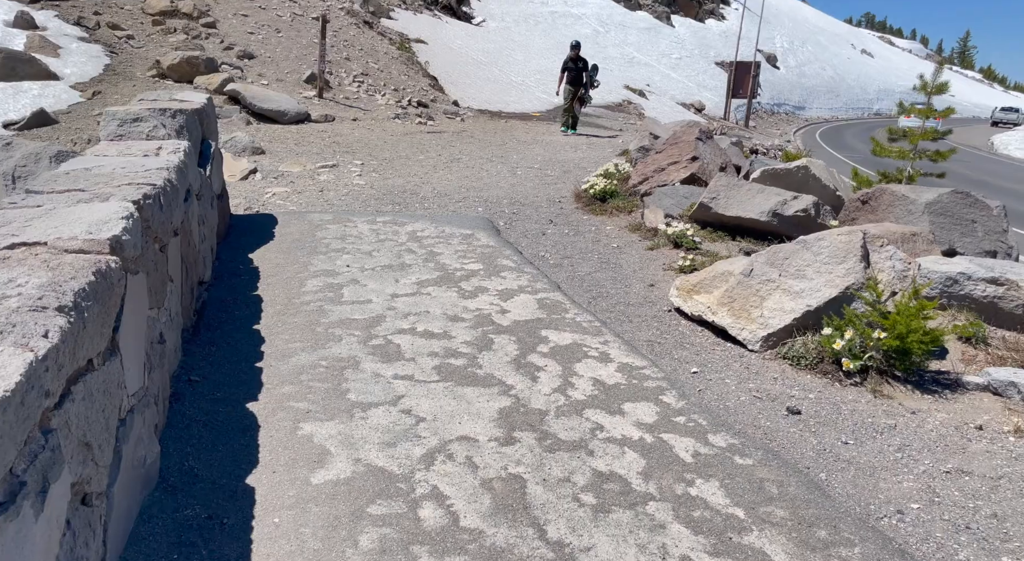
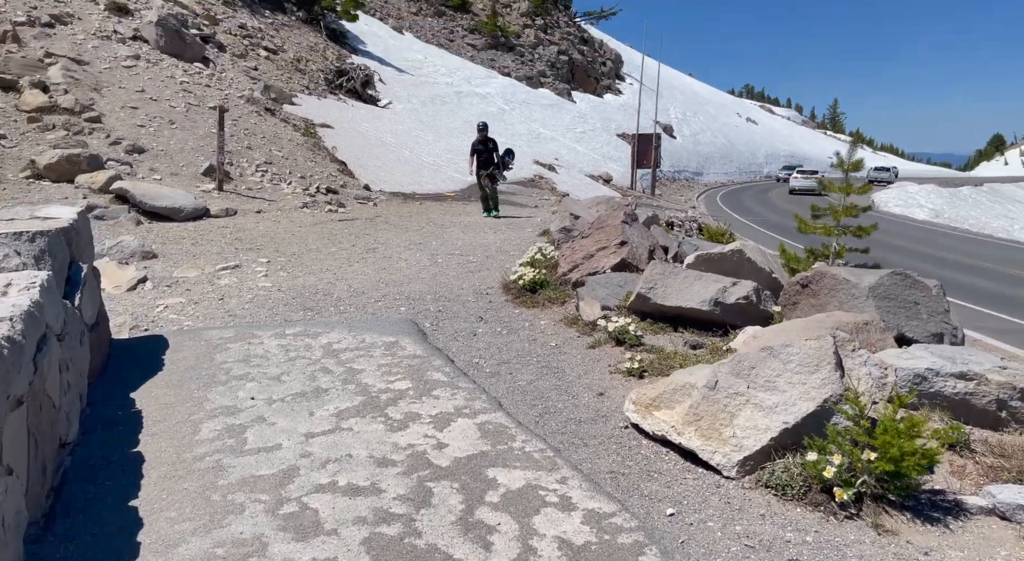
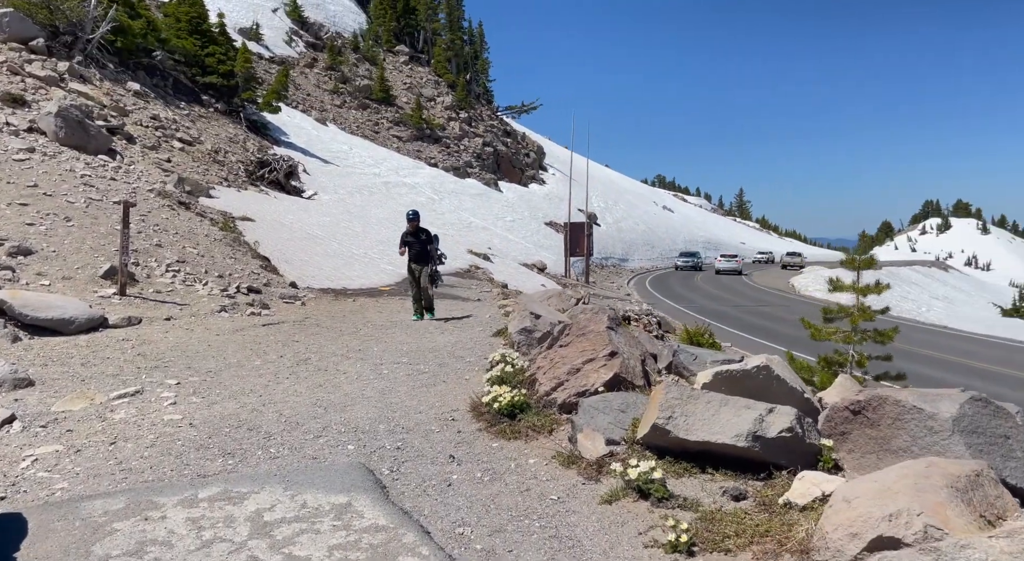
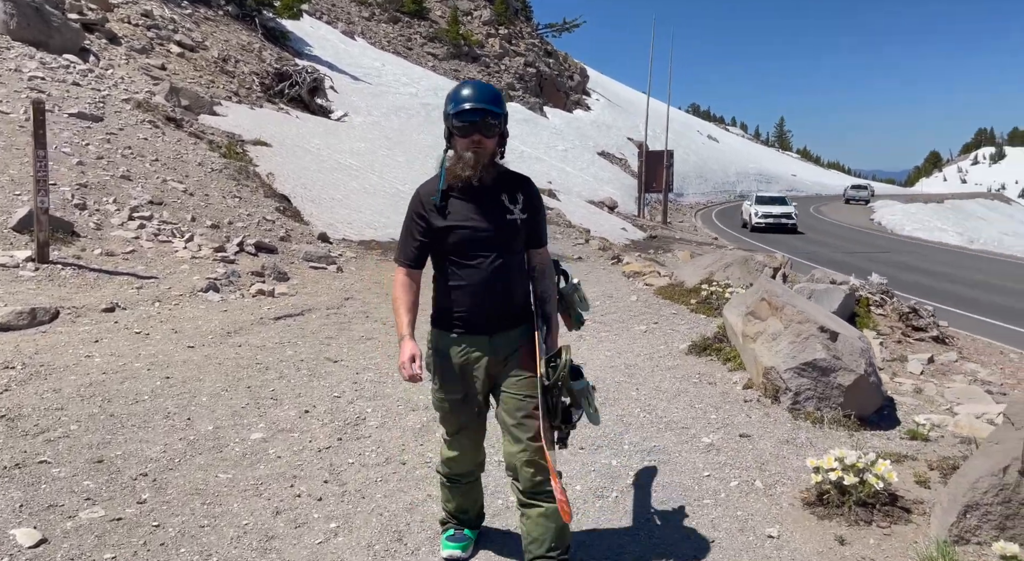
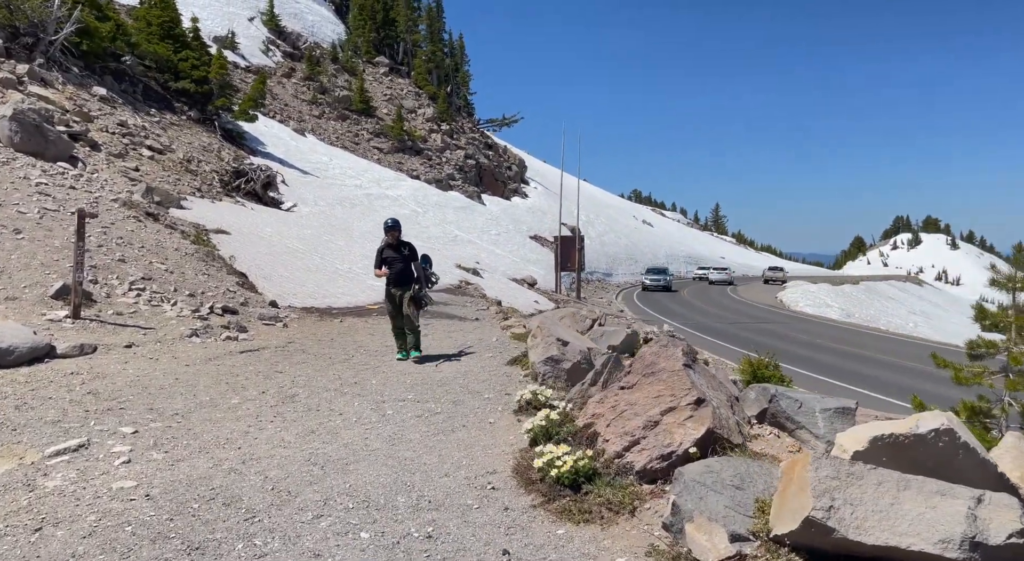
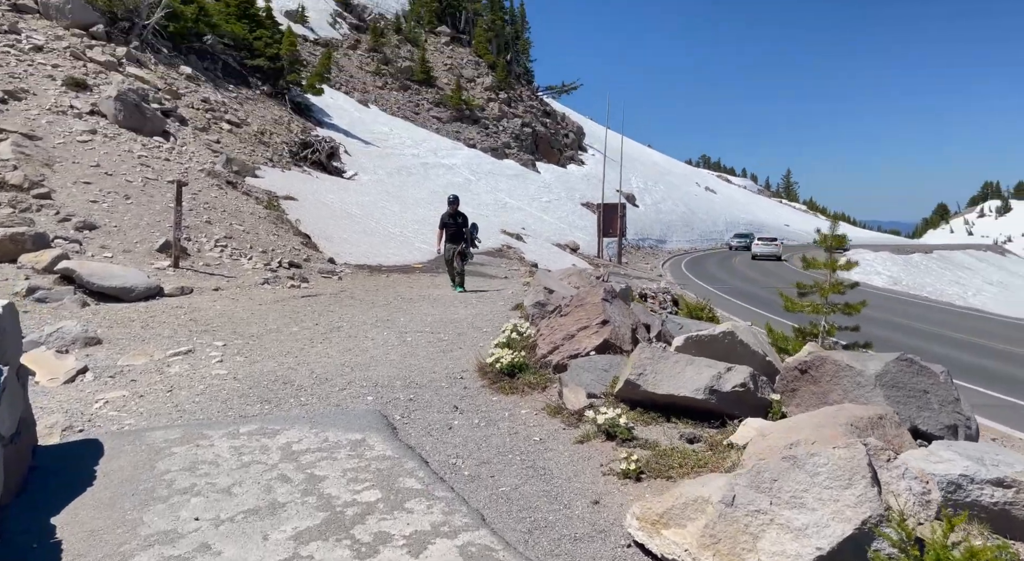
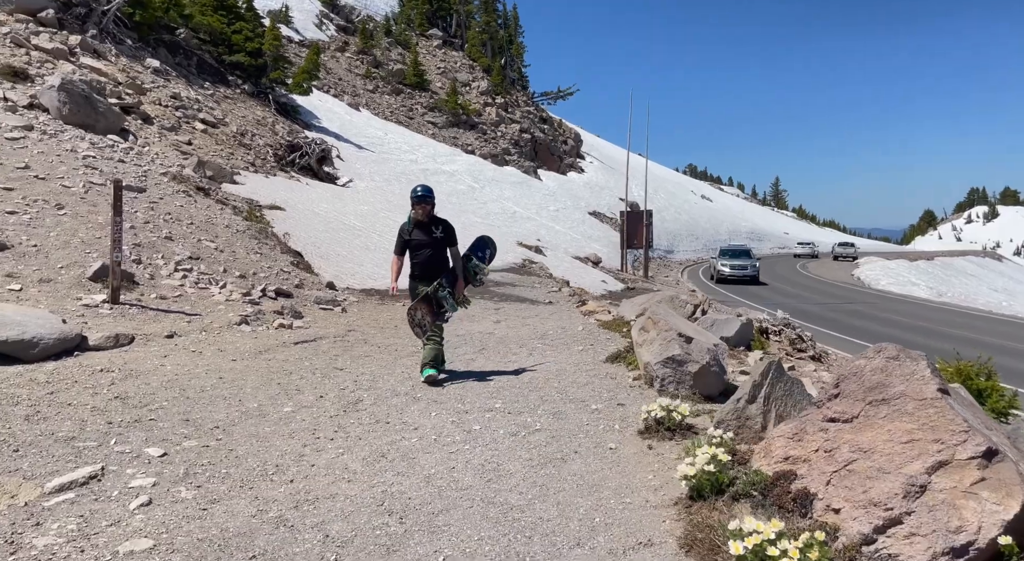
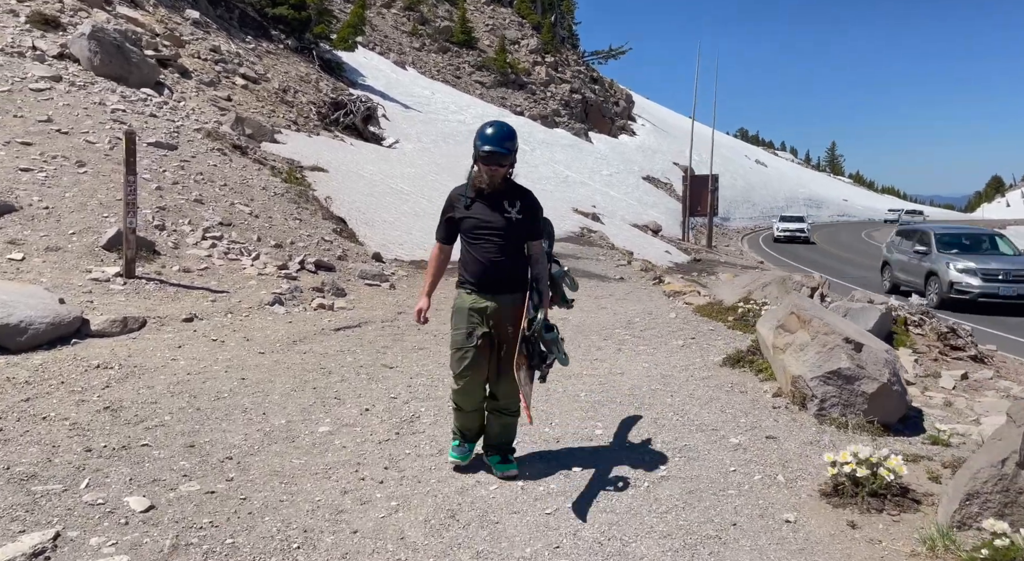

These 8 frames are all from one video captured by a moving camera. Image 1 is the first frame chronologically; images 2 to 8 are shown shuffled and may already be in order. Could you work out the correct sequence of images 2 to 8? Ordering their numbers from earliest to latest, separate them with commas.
2, 6, 3, 5, 7, 8, 4
